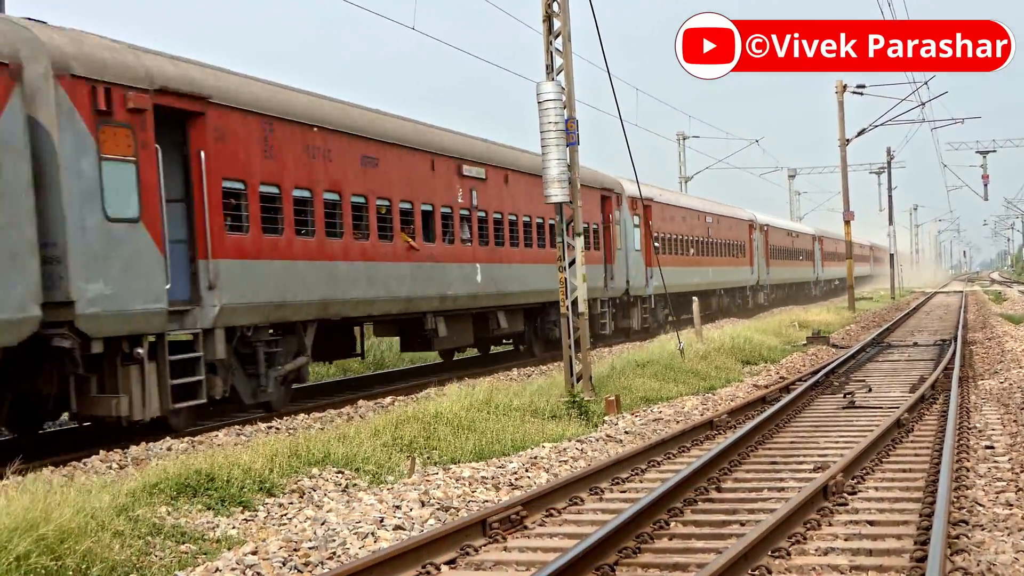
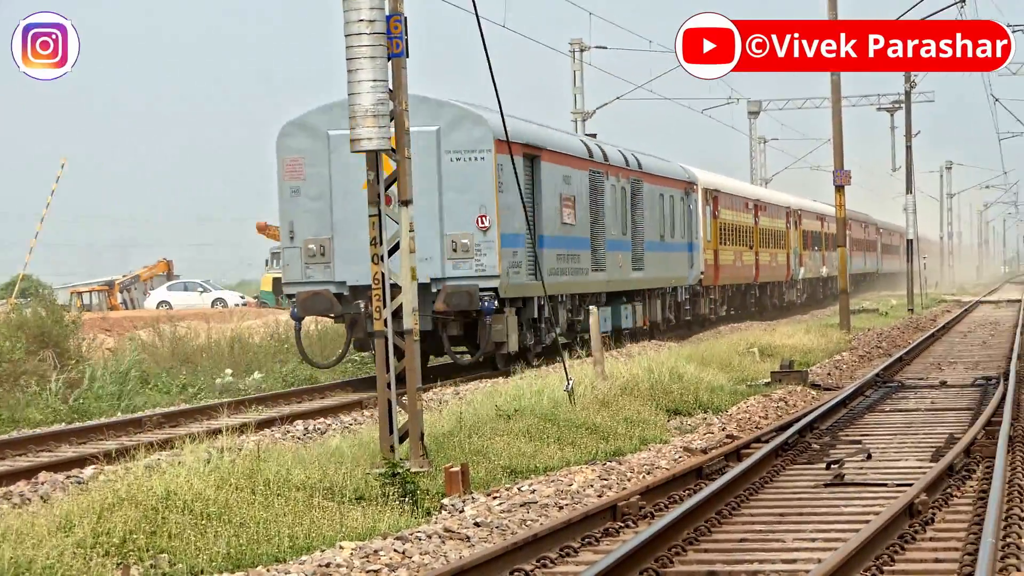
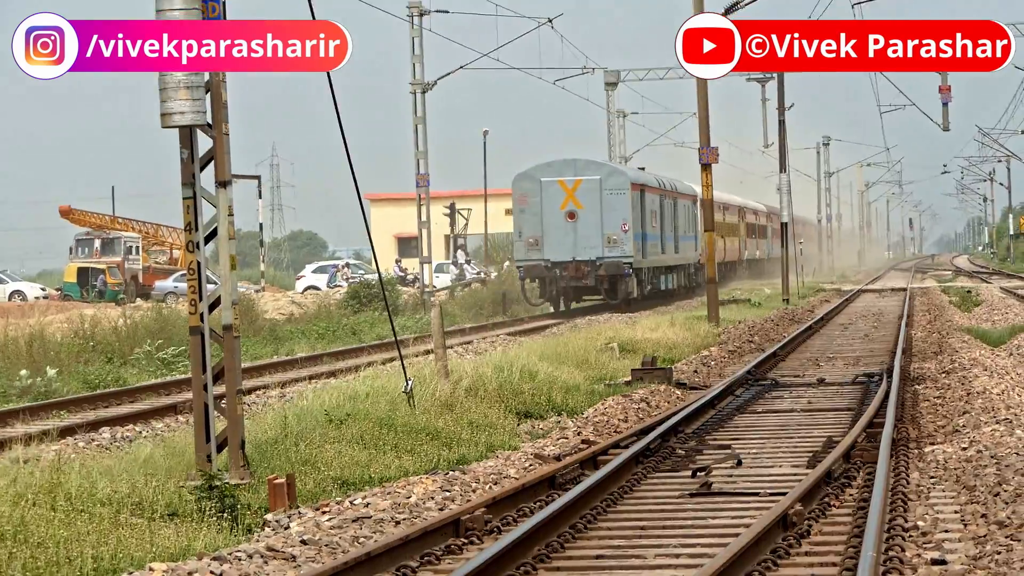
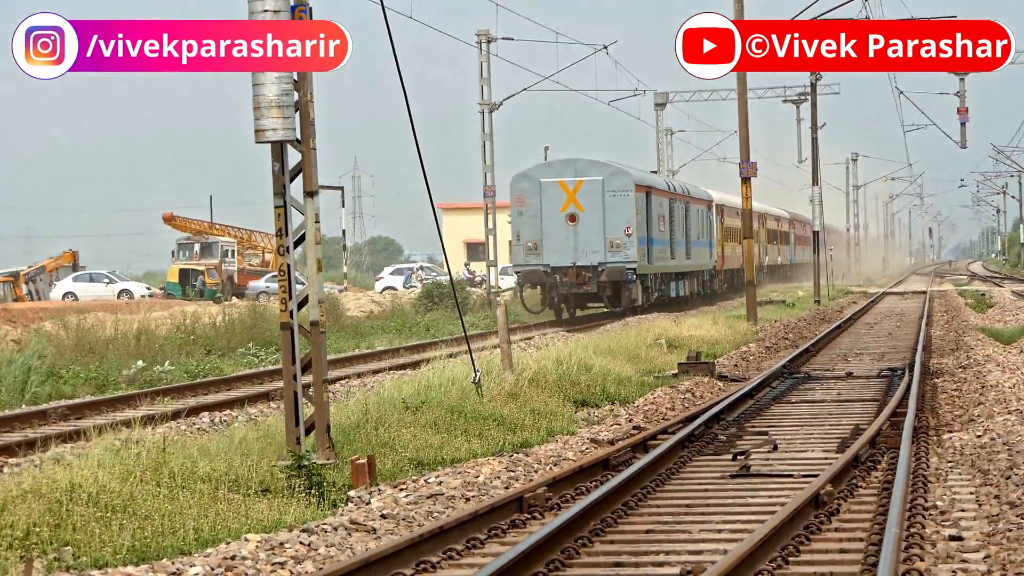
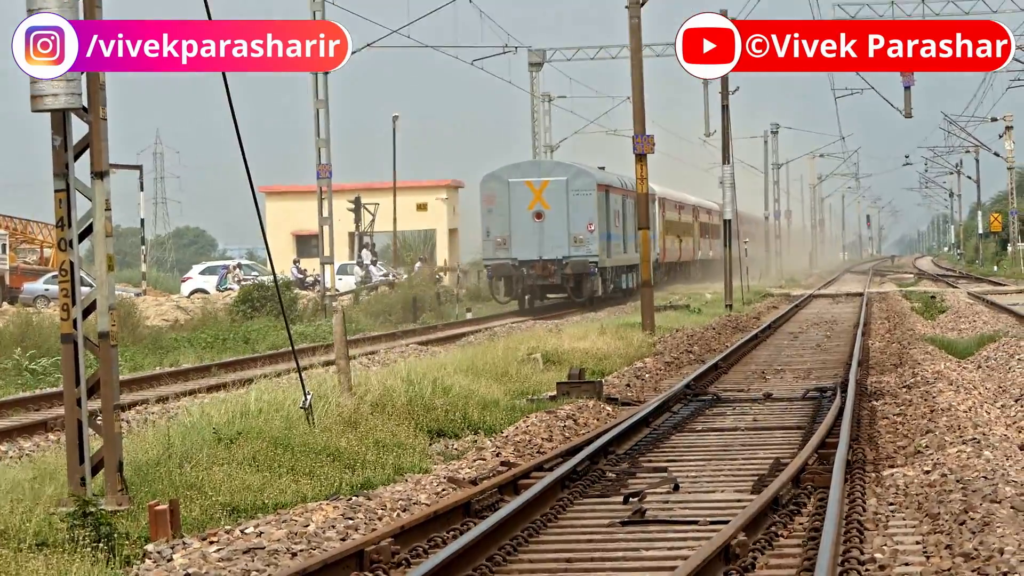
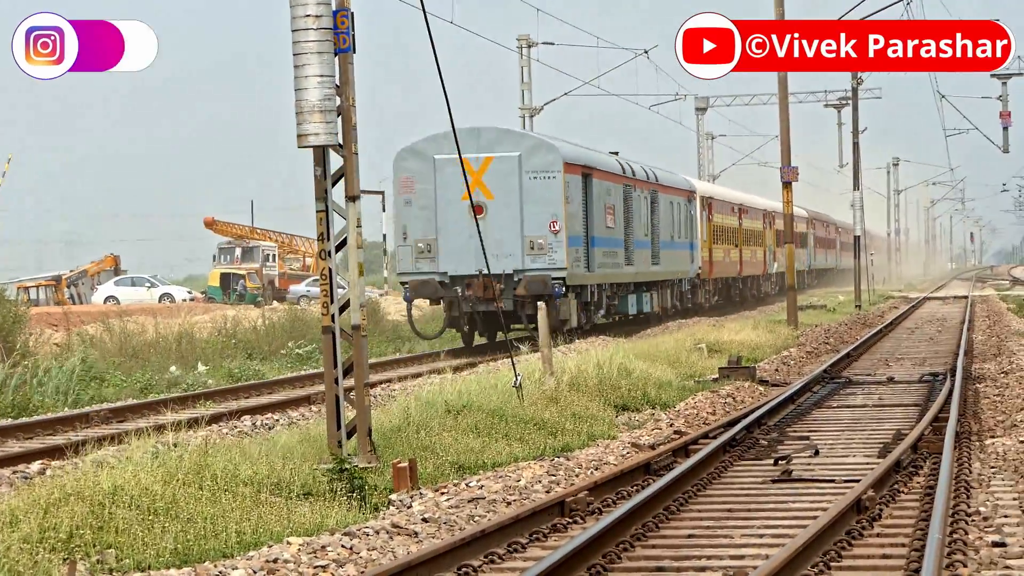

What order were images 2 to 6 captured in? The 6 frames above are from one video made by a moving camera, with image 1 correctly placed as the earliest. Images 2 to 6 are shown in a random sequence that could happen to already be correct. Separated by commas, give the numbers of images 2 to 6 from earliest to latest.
2, 6, 4, 3, 5
